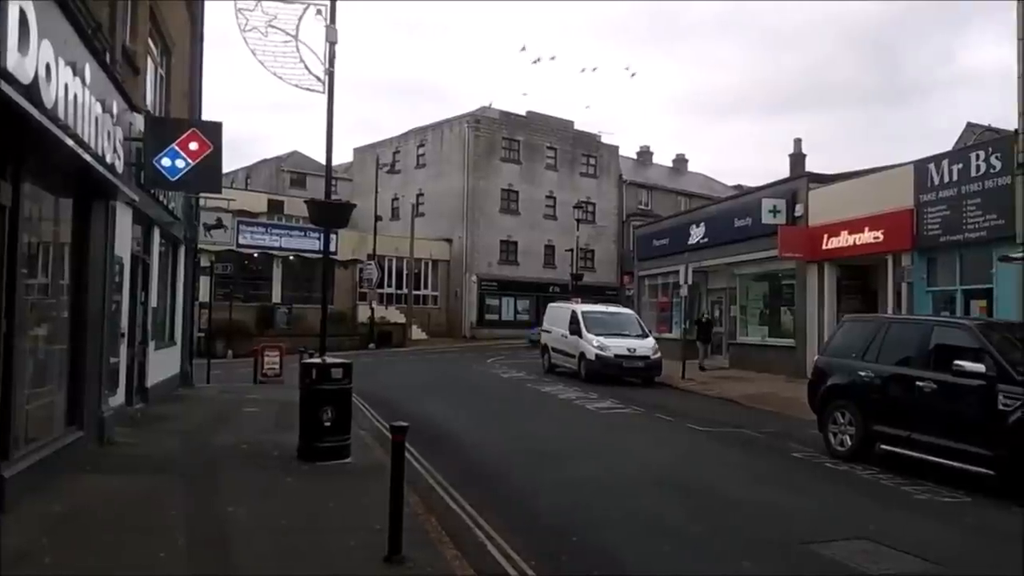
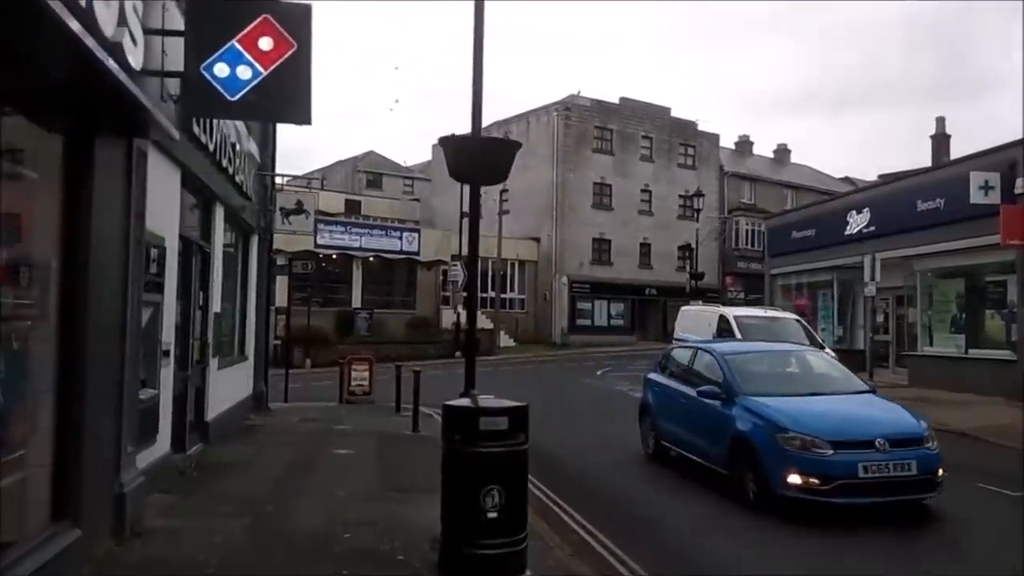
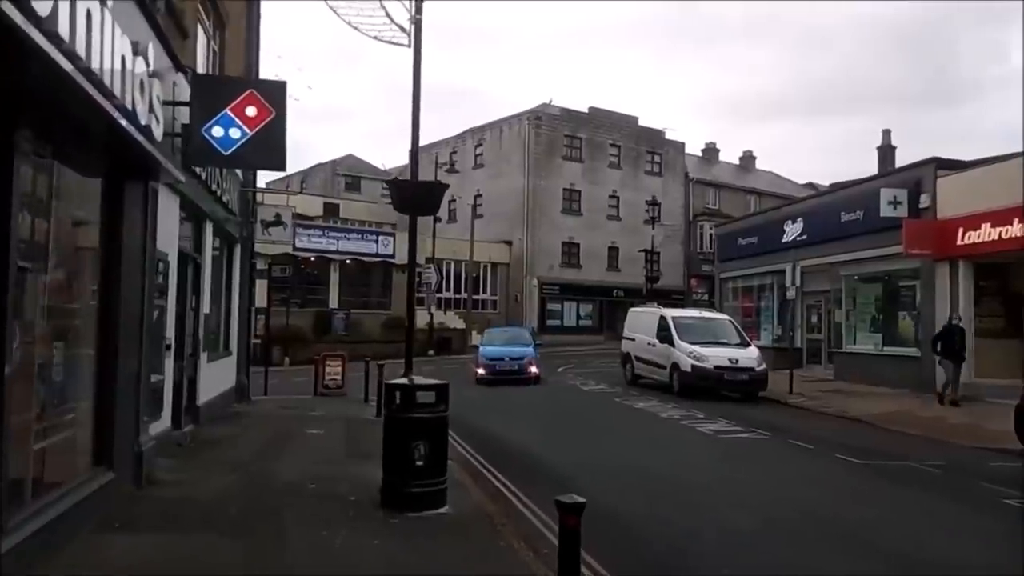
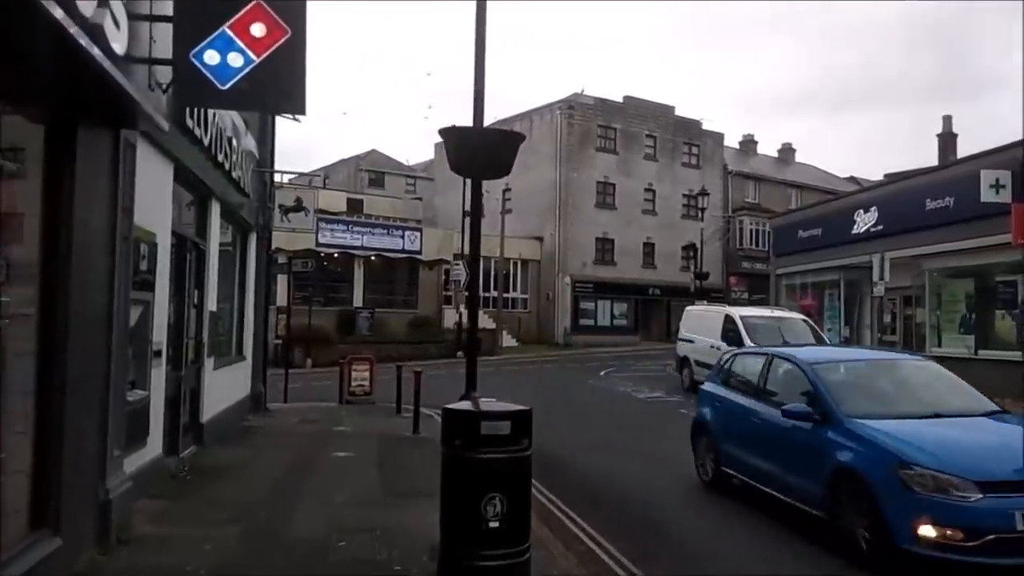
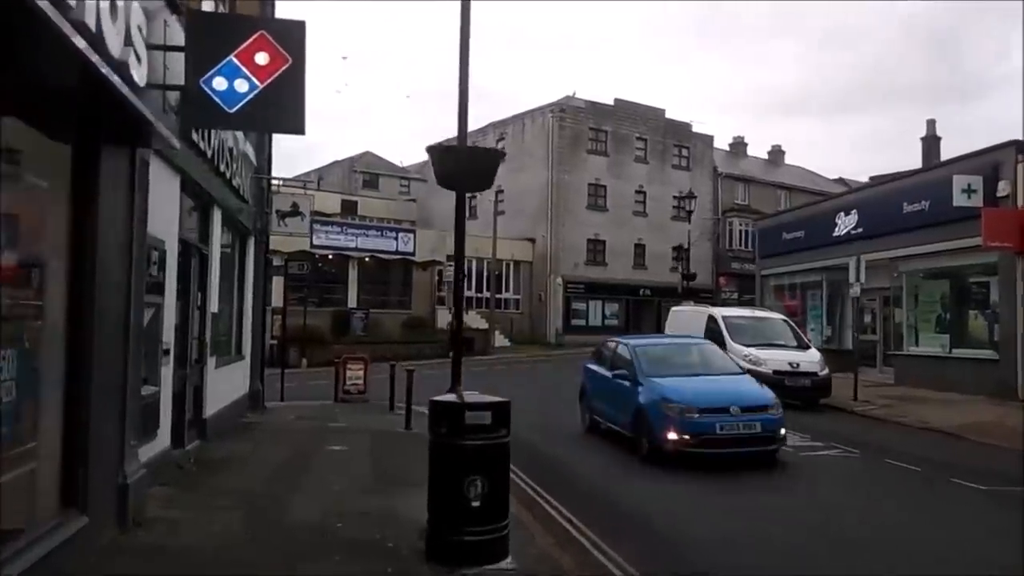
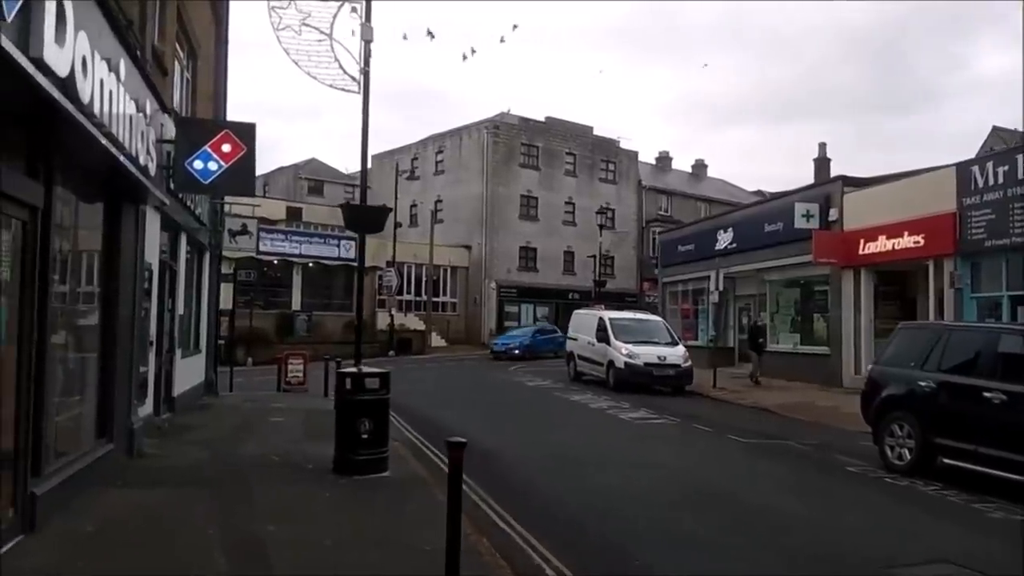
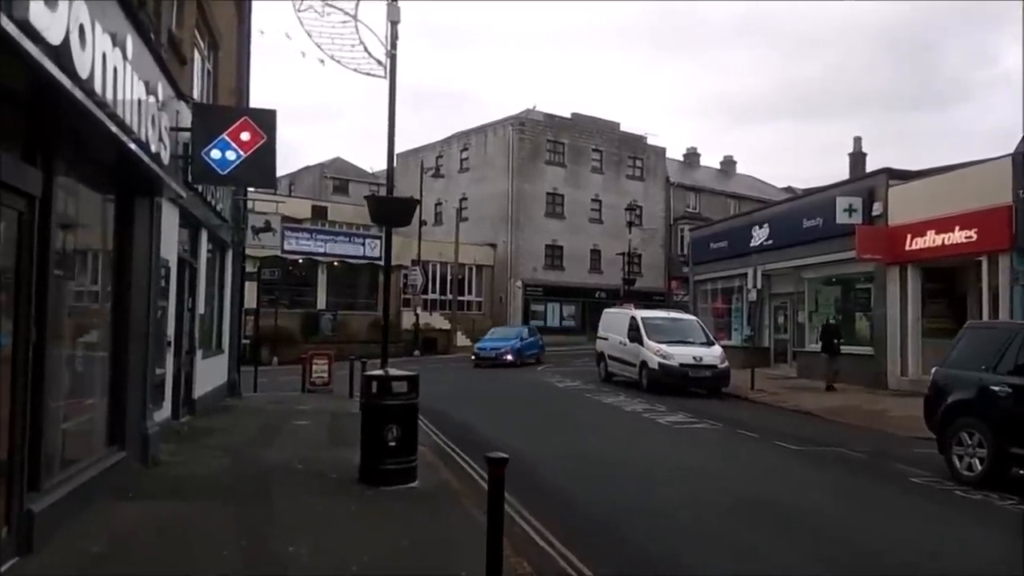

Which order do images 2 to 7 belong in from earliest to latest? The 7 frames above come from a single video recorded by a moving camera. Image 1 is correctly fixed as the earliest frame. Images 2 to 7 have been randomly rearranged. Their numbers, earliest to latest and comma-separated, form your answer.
6, 7, 3, 5, 2, 4
